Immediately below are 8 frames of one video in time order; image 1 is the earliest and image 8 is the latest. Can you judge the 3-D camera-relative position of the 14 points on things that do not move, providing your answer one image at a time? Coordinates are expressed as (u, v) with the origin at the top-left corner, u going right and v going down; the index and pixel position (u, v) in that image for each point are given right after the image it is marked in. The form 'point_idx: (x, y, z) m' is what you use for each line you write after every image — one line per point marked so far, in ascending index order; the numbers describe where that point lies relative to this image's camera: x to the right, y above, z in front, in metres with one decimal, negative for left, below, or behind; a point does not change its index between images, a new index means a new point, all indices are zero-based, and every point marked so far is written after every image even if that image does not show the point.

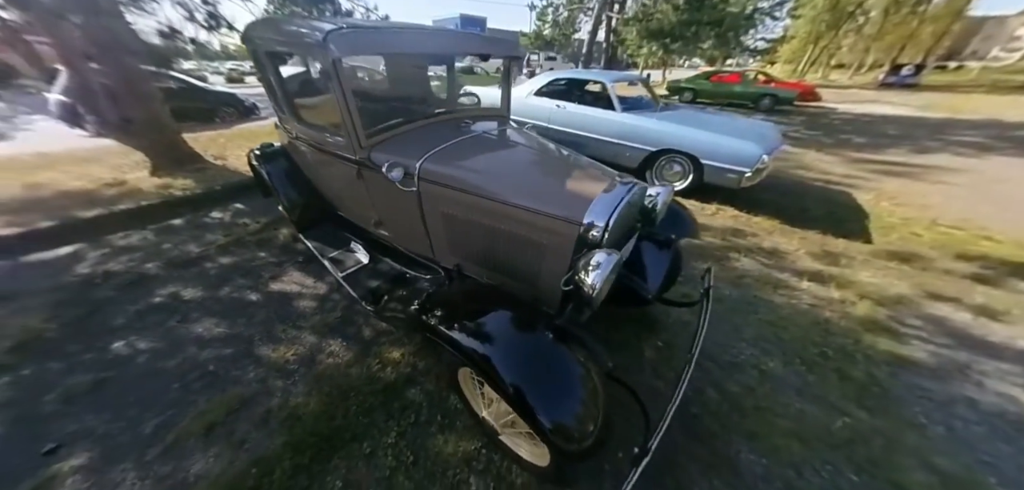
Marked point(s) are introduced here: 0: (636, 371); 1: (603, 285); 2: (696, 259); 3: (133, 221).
0: (+0.8, -0.8, +2.1) m
1: (+0.3, -0.2, +1.3) m
2: (+1.8, -0.1, +3.2) m
3: (-3.8, +0.2, +3.1) m
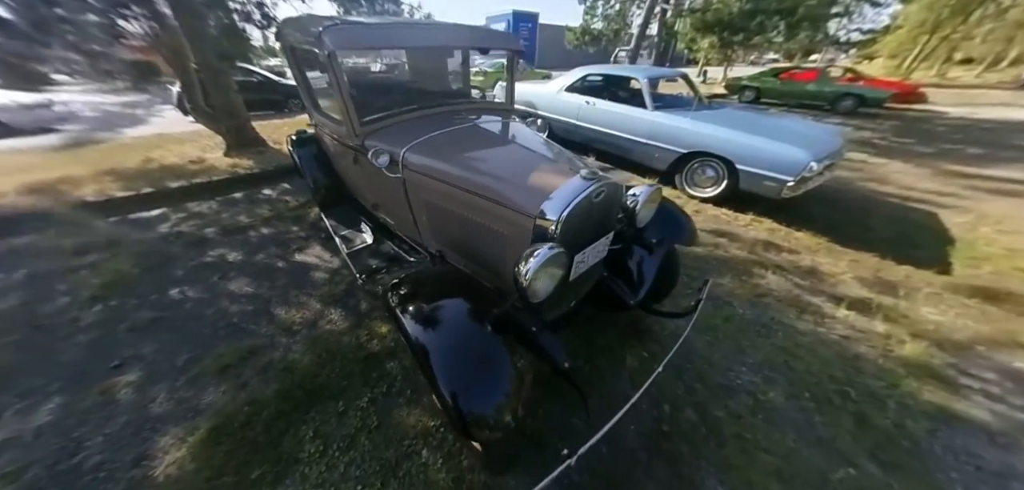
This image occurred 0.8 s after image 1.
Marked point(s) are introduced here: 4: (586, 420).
0: (+0.6, -0.8, +2.0) m
1: (+0.1, -0.2, +1.3) m
2: (+1.9, -0.3, +2.9) m
3: (-3.7, +0.6, +3.7) m
4: (+0.5, -1.0, +1.8) m
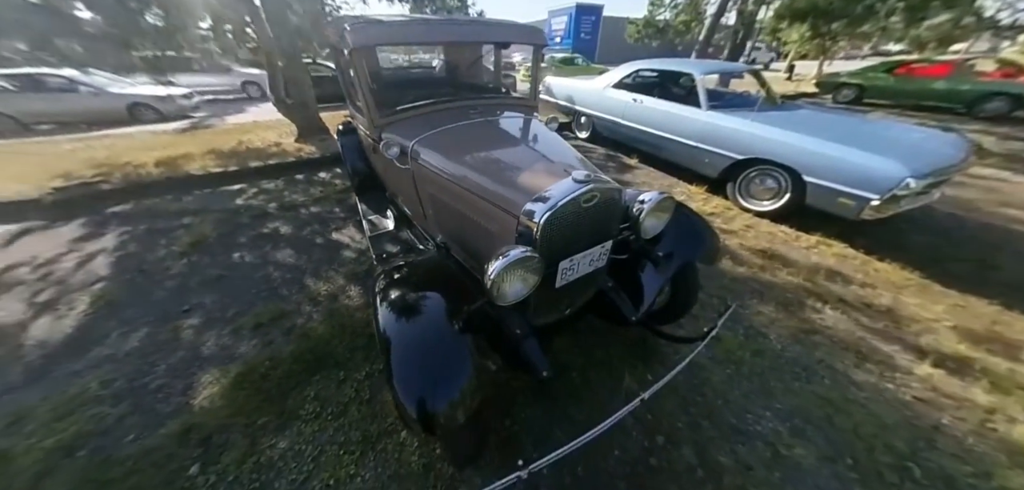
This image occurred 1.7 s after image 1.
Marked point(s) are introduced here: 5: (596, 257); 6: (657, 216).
0: (+0.5, -0.9, +1.9) m
1: (0.0, -0.2, +1.3) m
2: (+2.0, -0.4, +2.5) m
3: (-3.2, +1.0, +4.3) m
4: (+0.3, -1.0, +1.7) m
5: (+0.4, -0.1, +1.6) m
6: (+0.8, +0.1, +1.6) m
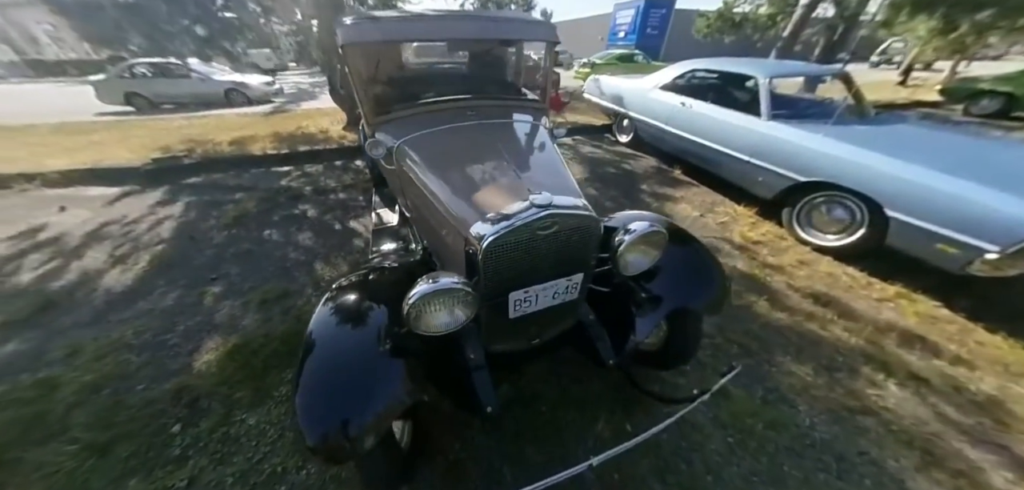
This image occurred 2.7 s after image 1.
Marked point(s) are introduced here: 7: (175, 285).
0: (+0.3, -1.0, +1.7) m
1: (-0.3, -0.2, +1.1) m
2: (+1.8, -0.7, +2.1) m
3: (-2.8, +1.3, +4.6) m
4: (0.0, -1.1, +1.6) m
5: (+0.2, -0.2, +1.4) m
6: (+0.6, 0.0, +1.4) m
7: (-2.9, -0.3, +2.6) m
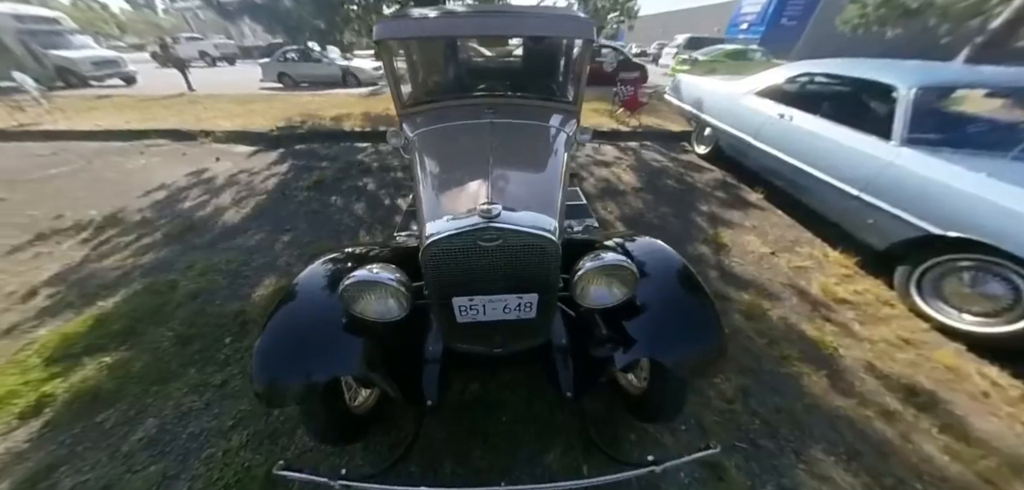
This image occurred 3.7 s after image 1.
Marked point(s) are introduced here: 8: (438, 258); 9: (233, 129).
0: (0.0, -1.1, +1.6) m
1: (-0.6, -0.2, +1.2) m
2: (+1.6, -1.1, +1.6) m
3: (-1.7, +1.7, +5.1) m
4: (-0.3, -1.1, +1.6) m
5: (0.0, -0.3, +1.3) m
6: (+0.3, -0.1, +1.2) m
7: (-2.6, +0.2, +3.3) m
8: (-0.3, -0.1, +1.2) m
9: (-4.7, +1.9, +5.2) m
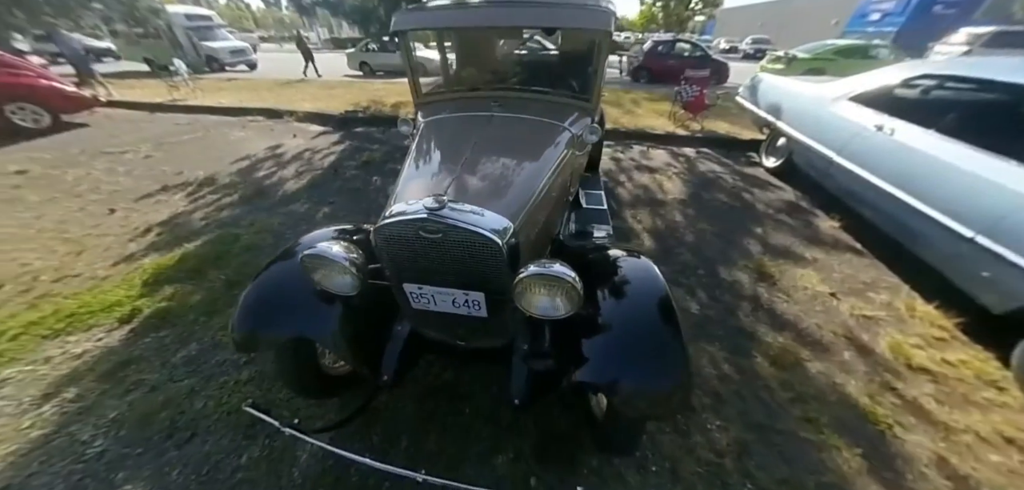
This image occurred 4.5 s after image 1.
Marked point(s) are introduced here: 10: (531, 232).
0: (-0.3, -1.0, +1.6) m
1: (-0.8, -0.1, +1.3) m
2: (+1.3, -1.2, +1.2) m
3: (-0.9, +2.0, +5.3) m
4: (-0.5, -1.0, +1.6) m
5: (-0.2, -0.2, +1.3) m
6: (+0.1, -0.2, +1.0) m
7: (-2.3, +0.5, +3.7) m
8: (-0.5, 0.0, +1.2) m
9: (-3.8, +2.5, +6.0) m
10: (+0.1, 0.0, +1.4) m
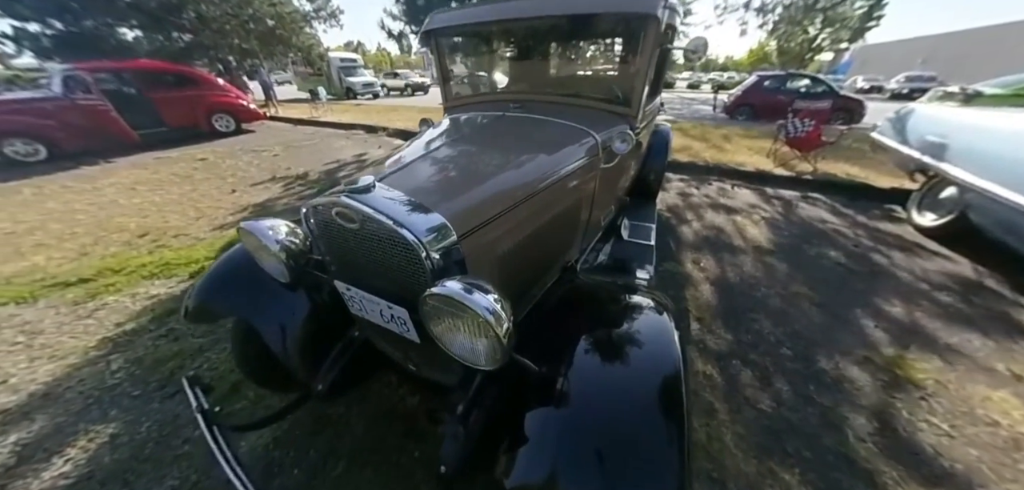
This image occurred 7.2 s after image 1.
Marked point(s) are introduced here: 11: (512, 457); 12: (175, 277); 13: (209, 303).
0: (-0.5, -1.0, +1.2) m
1: (-0.9, 0.0, +1.1) m
2: (+0.9, -1.4, +0.5) m
3: (+0.2, +1.5, +5.2) m
4: (-0.8, -1.0, +1.3) m
5: (-0.4, -0.2, +1.0) m
6: (-0.1, -0.1, +0.7) m
7: (-1.7, +0.5, +3.9) m
8: (-0.6, +0.1, +1.0) m
9: (-2.2, +2.4, +6.6) m
10: (0.0, 0.0, +1.1) m
11: (0.0, -0.5, +0.8) m
12: (-3.0, -0.3, +2.8) m
13: (-1.3, -0.2, +1.3) m
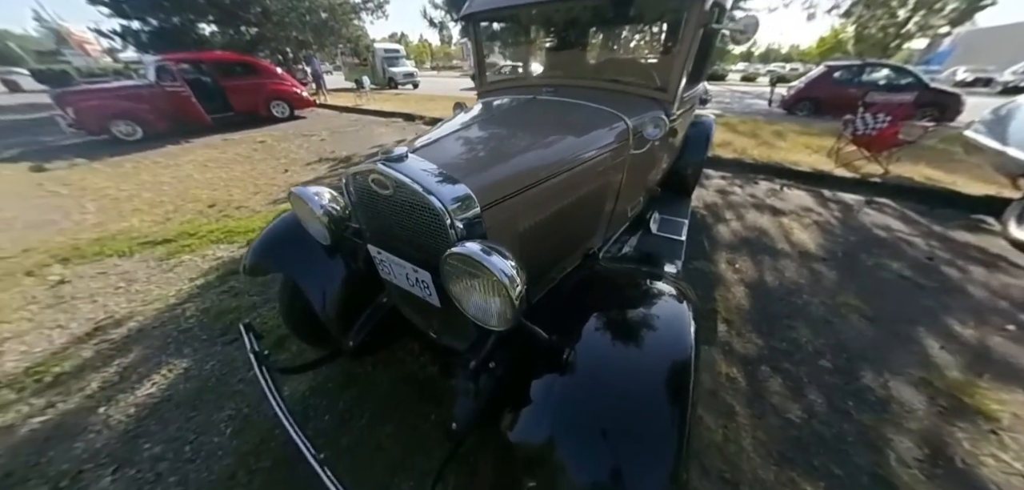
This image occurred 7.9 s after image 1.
0: (-0.5, -0.9, +1.3) m
1: (-0.8, +0.1, +1.2) m
2: (+0.8, -1.4, +0.4) m
3: (+0.8, +1.6, +5.2) m
4: (-0.7, -0.9, +1.4) m
5: (-0.3, -0.1, +1.0) m
6: (-0.1, -0.1, +0.7) m
7: (-1.4, +0.7, +4.1) m
8: (-0.5, +0.2, +1.1) m
9: (-1.5, +2.7, +6.8) m
10: (0.0, +0.1, +1.1) m
11: (0.0, -0.4, +0.8) m
12: (-2.7, 0.0, +3.0) m
13: (-1.2, -0.1, +1.5) m
